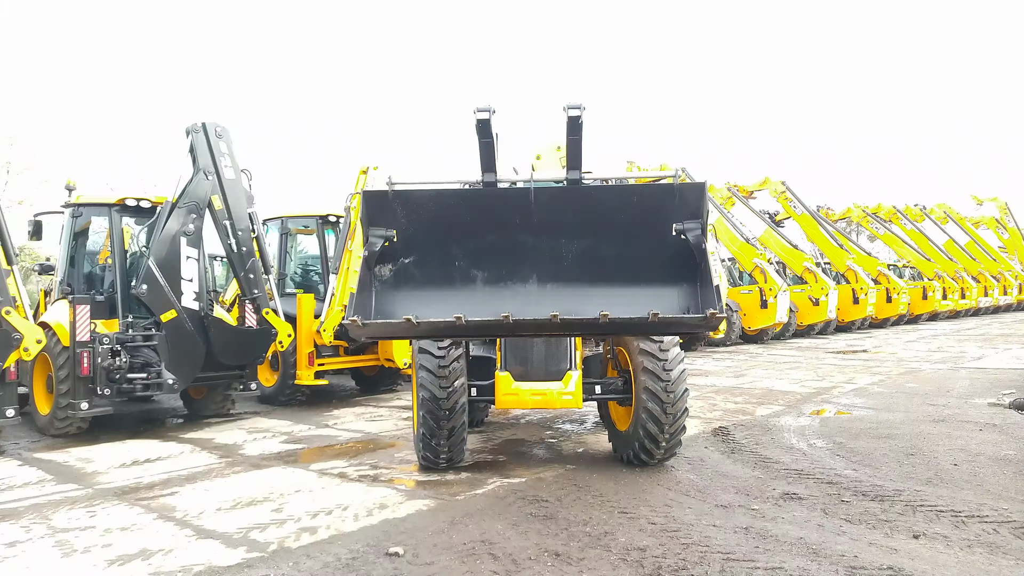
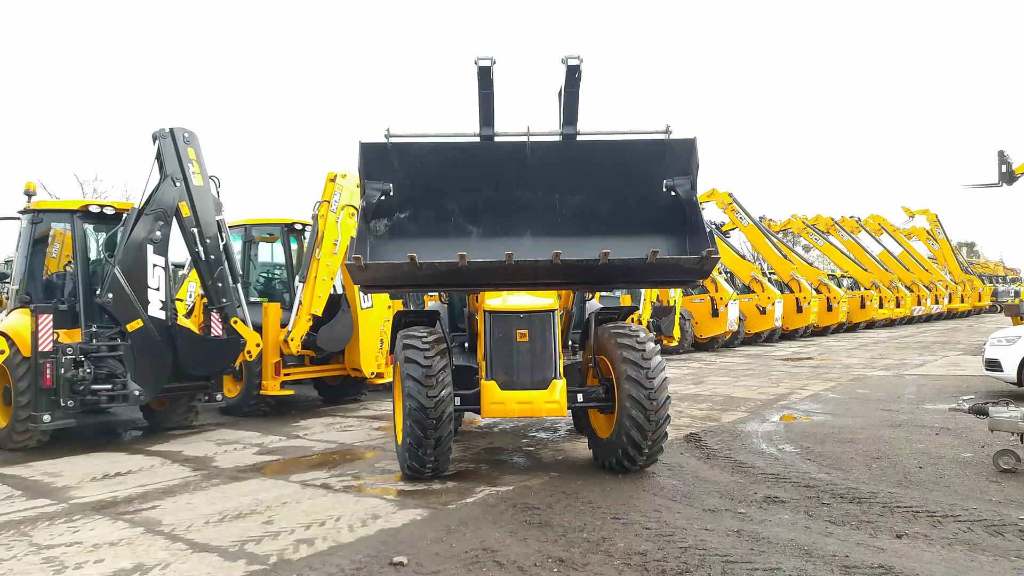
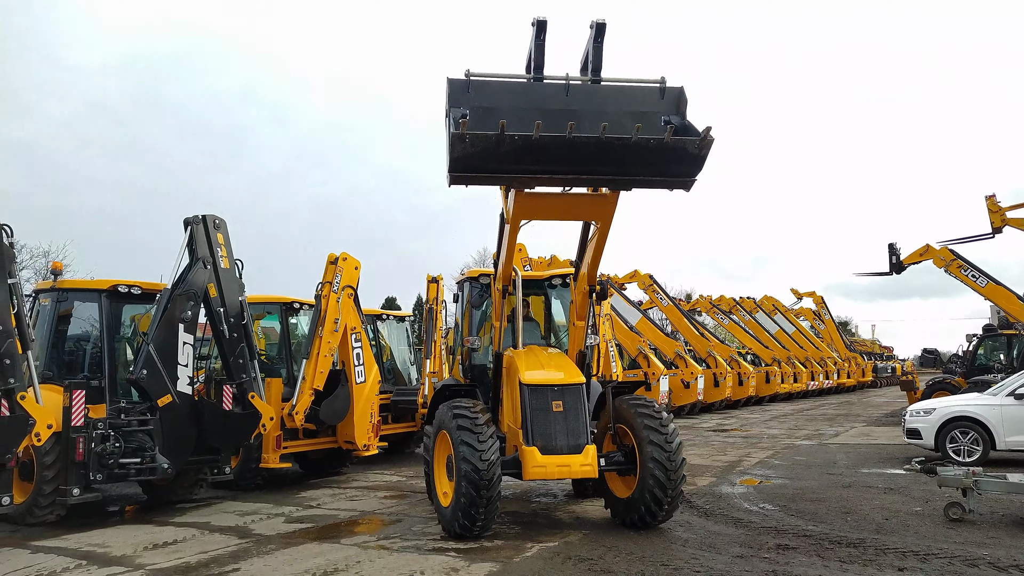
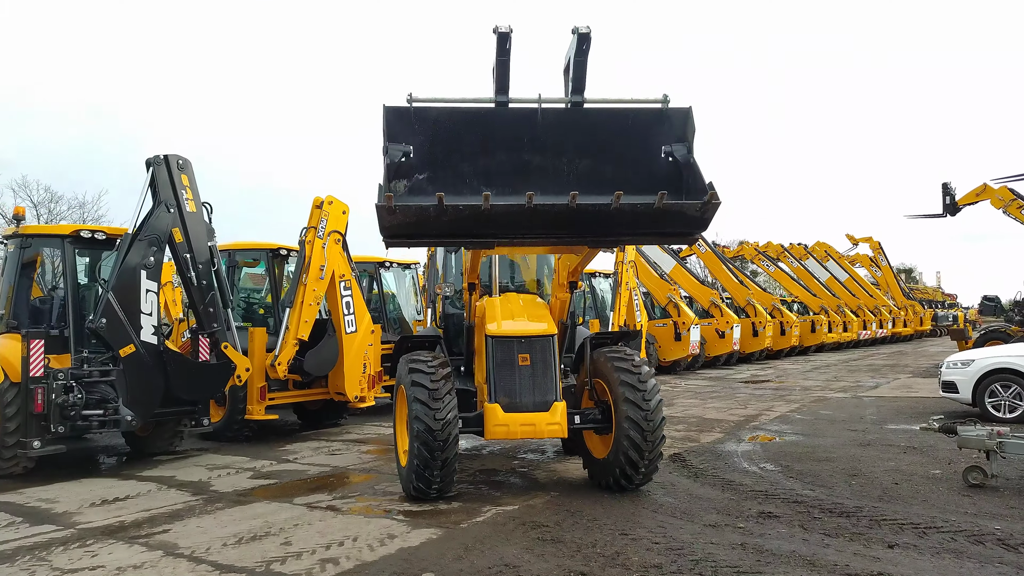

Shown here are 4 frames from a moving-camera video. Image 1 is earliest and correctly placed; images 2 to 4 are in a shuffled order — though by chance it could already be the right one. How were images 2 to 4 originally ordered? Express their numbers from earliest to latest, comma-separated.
2, 4, 3
